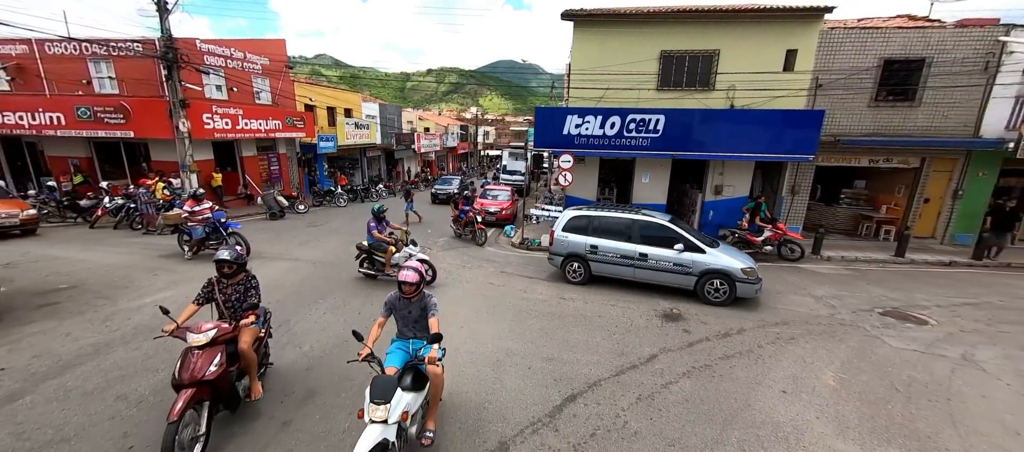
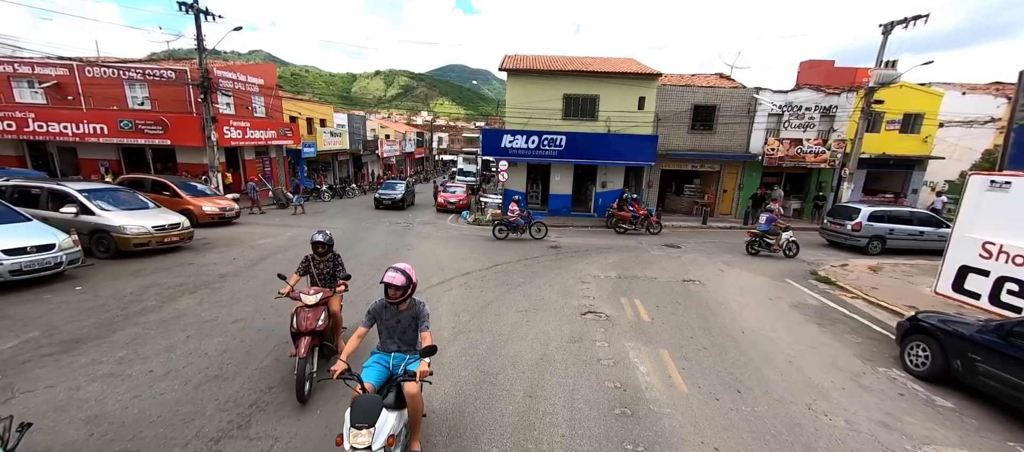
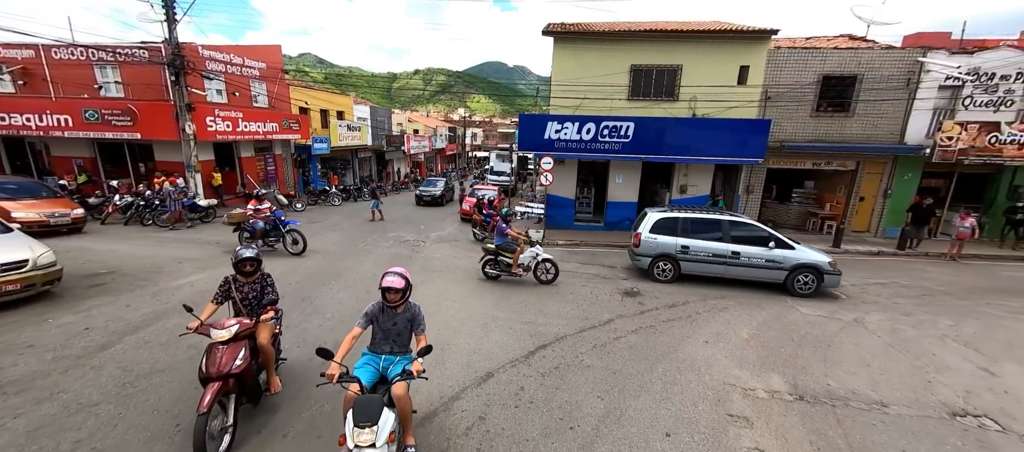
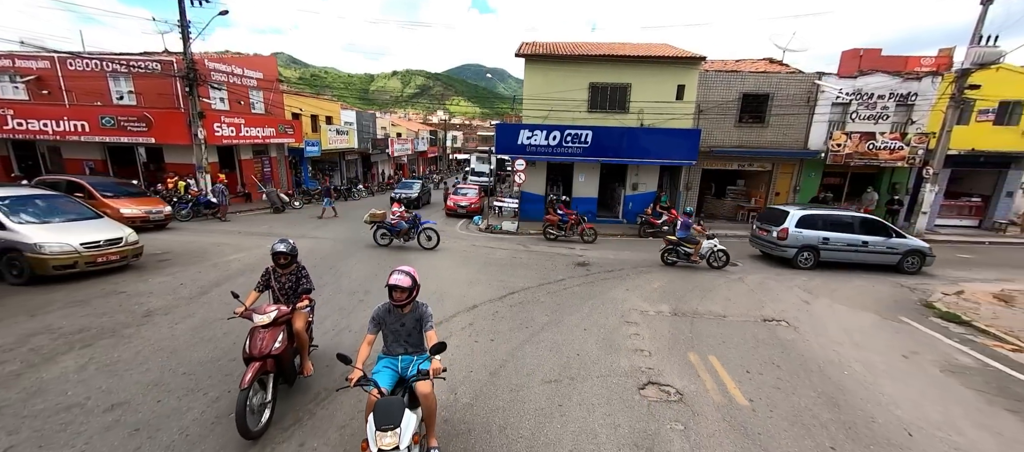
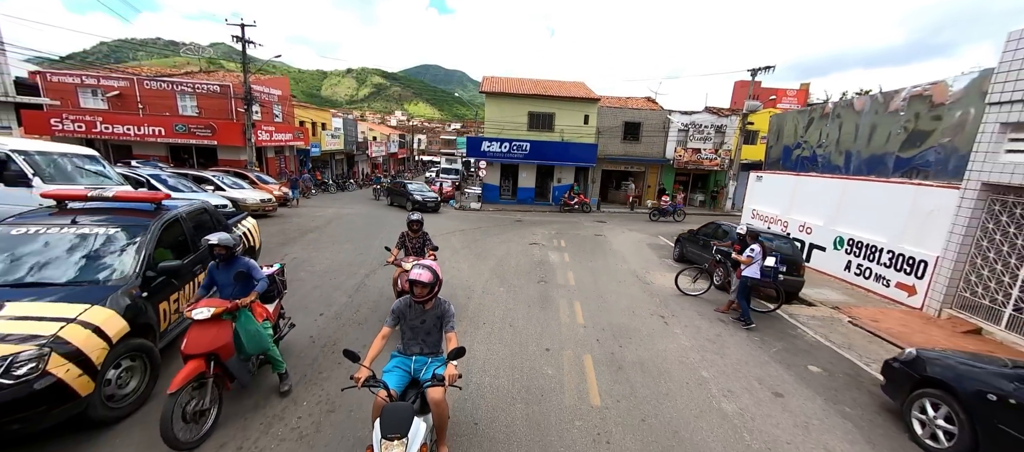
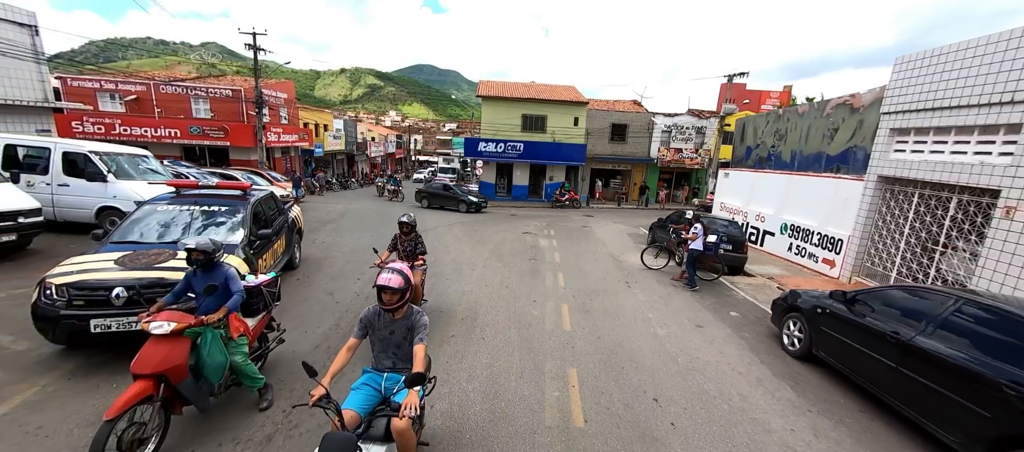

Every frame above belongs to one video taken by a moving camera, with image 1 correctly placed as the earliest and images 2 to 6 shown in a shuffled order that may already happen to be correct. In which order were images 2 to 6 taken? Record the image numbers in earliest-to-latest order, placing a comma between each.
3, 4, 2, 5, 6
